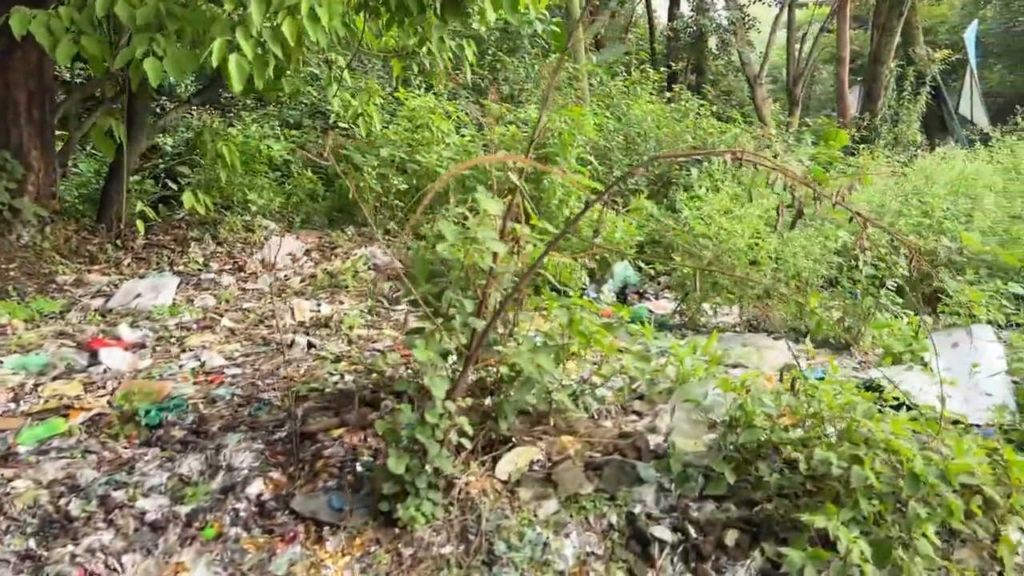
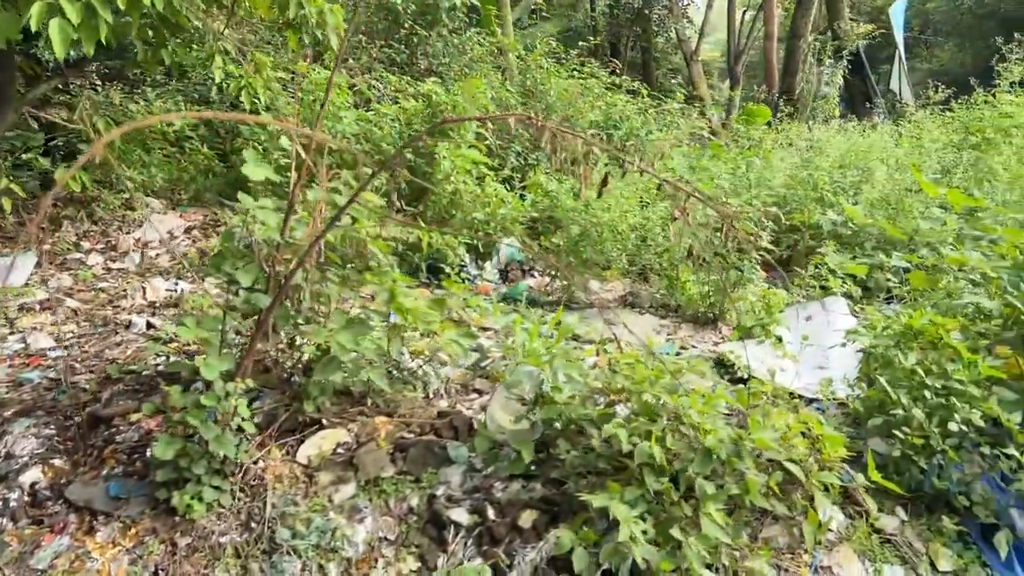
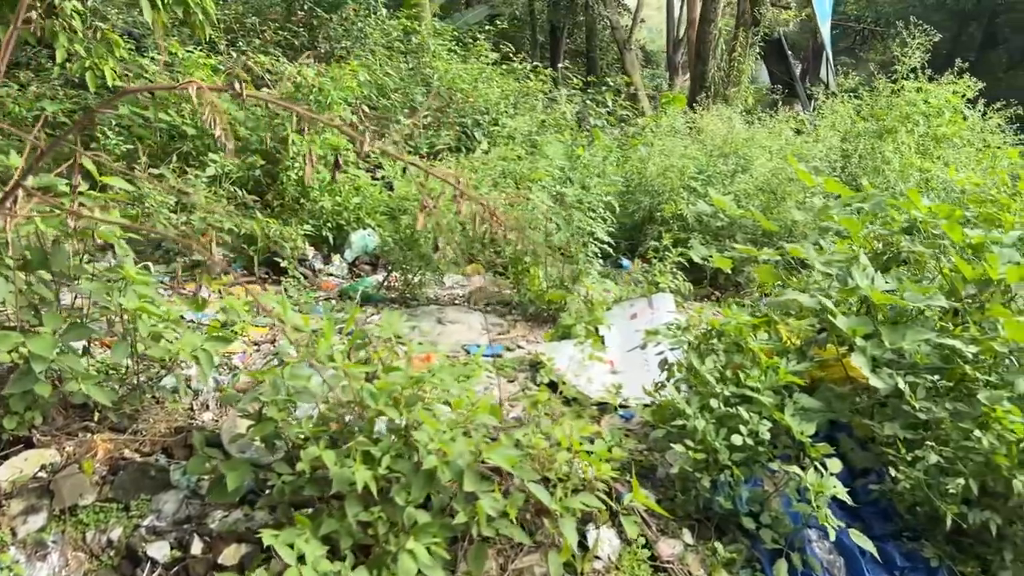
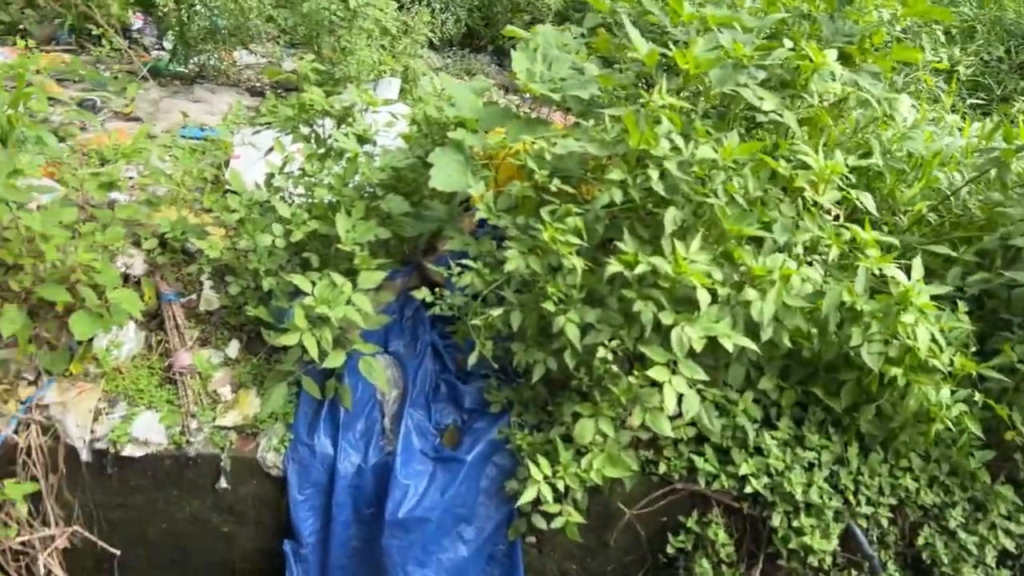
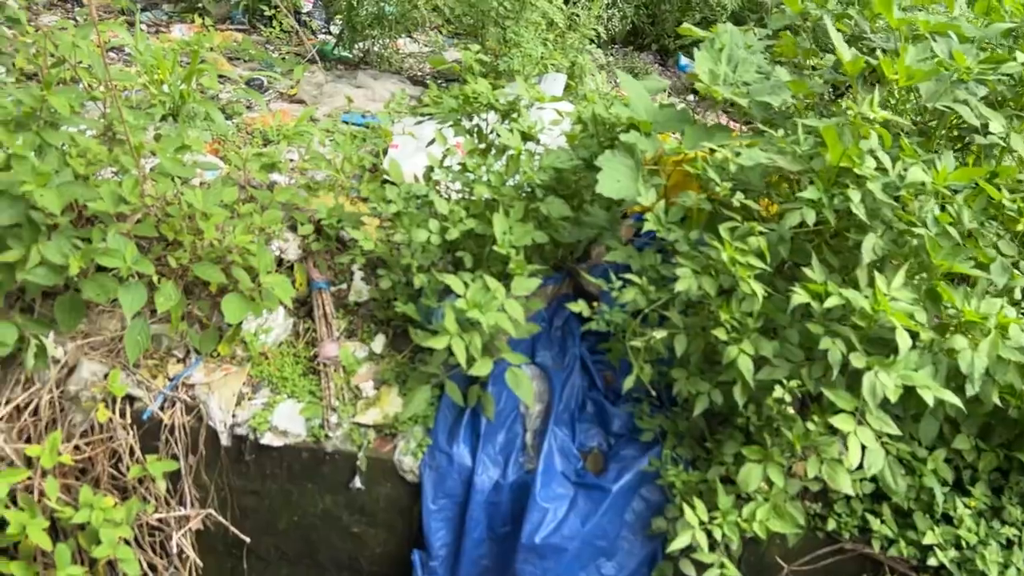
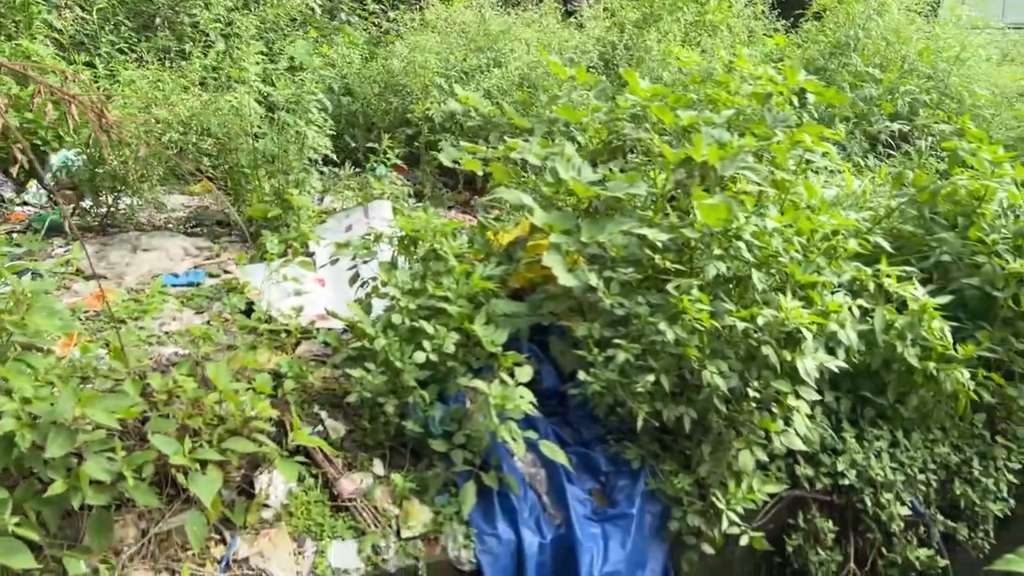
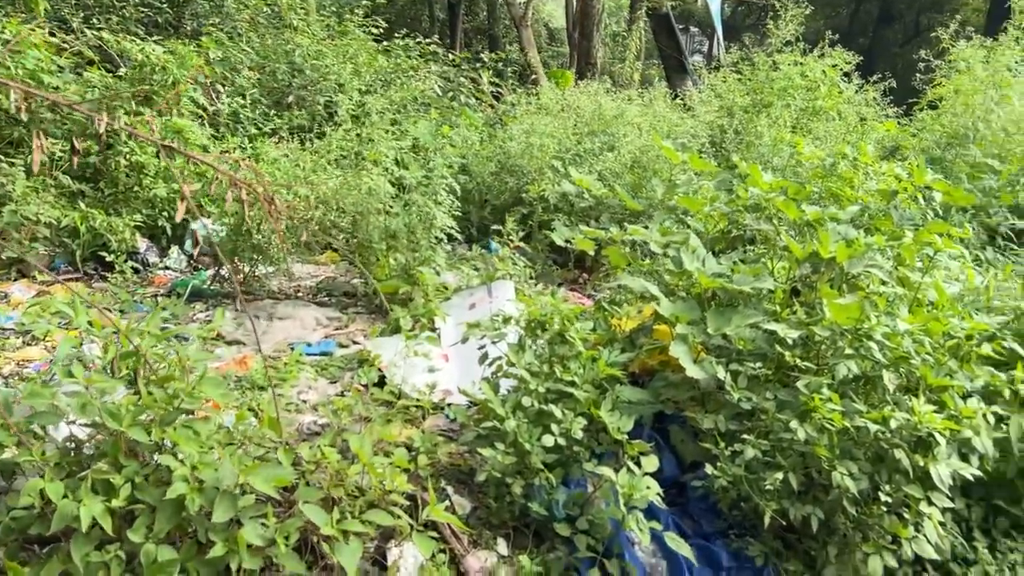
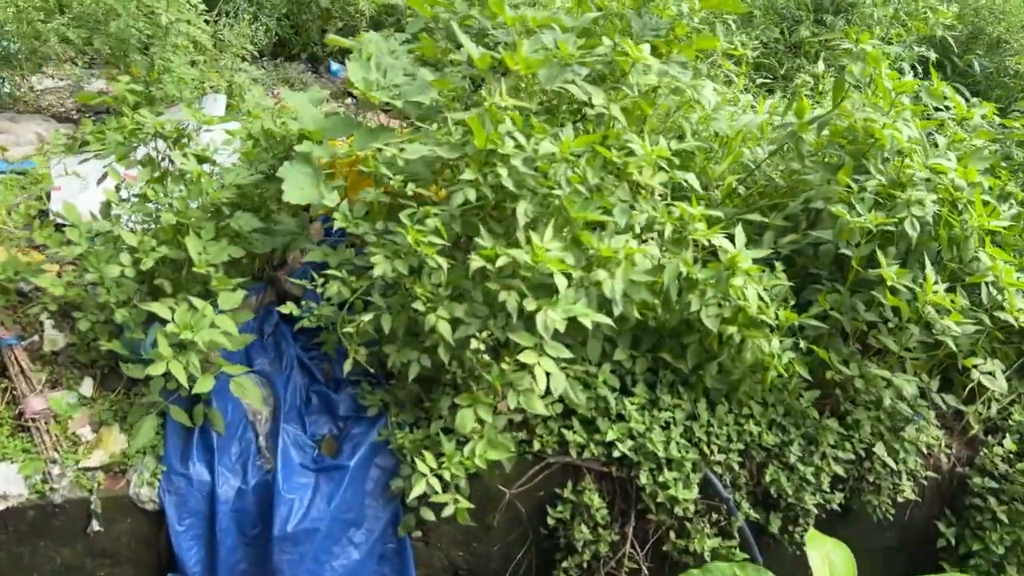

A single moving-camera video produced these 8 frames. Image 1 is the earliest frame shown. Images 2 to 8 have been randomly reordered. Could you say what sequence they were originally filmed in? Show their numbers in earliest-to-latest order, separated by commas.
2, 3, 7, 6, 8, 4, 5
